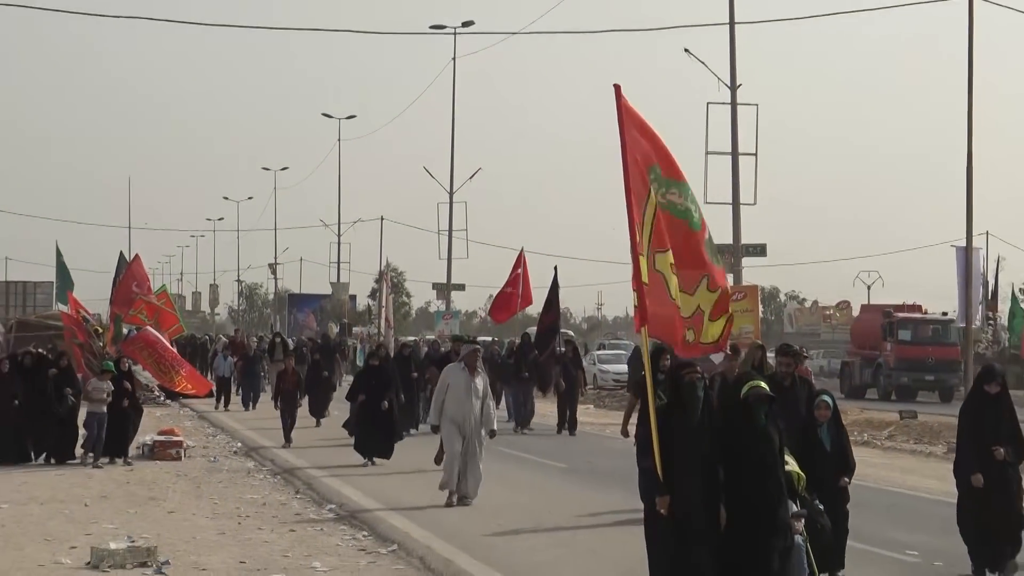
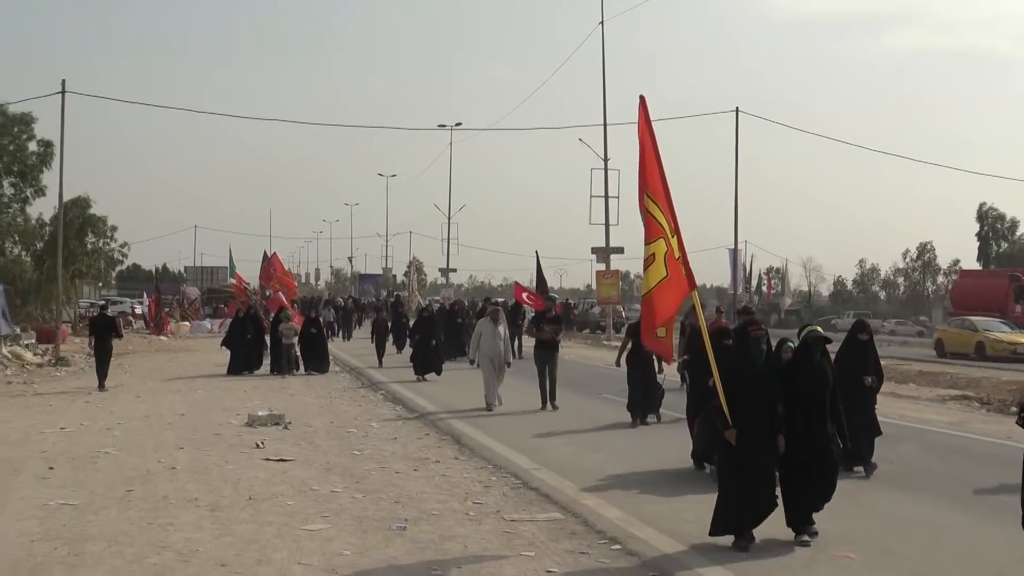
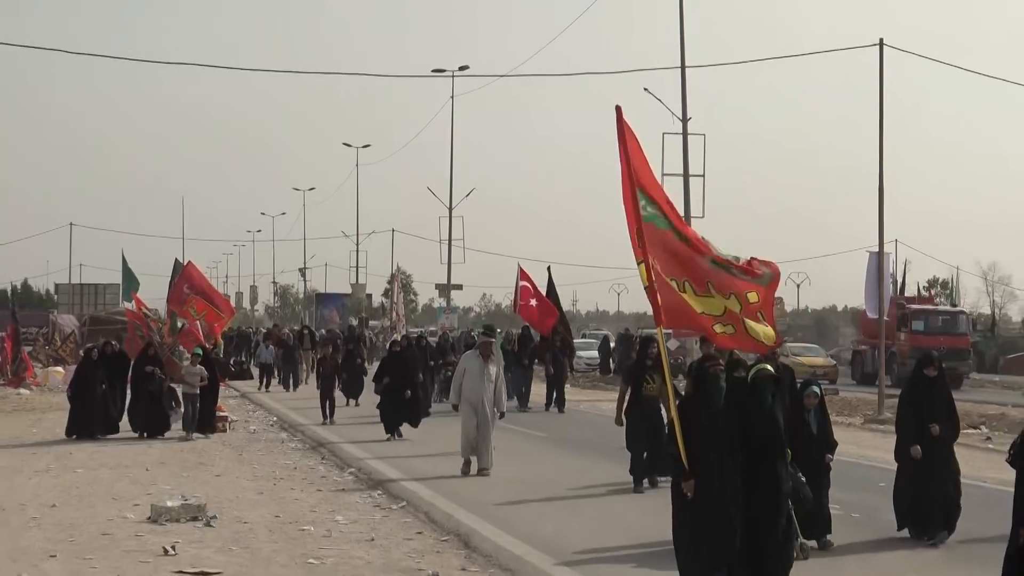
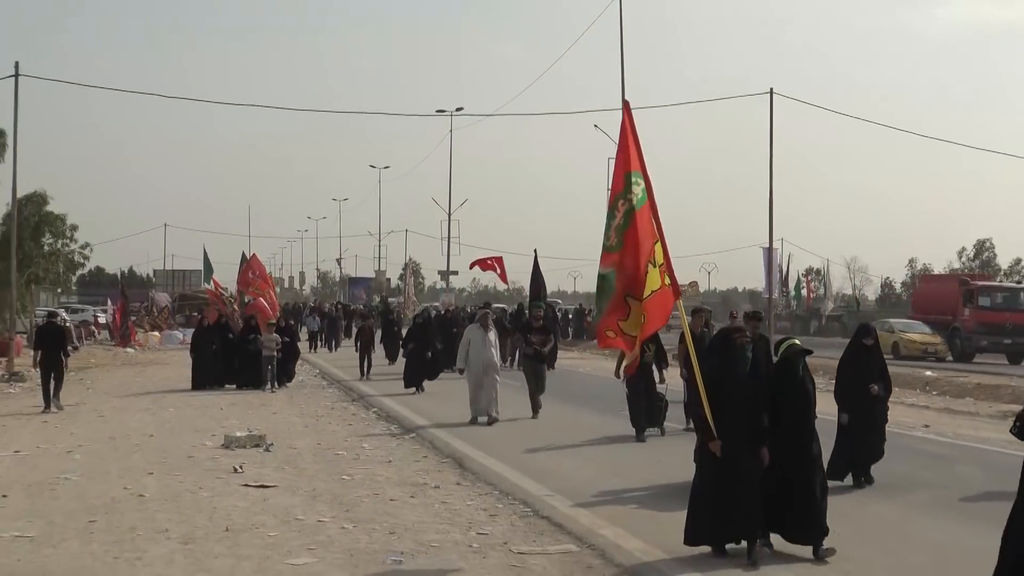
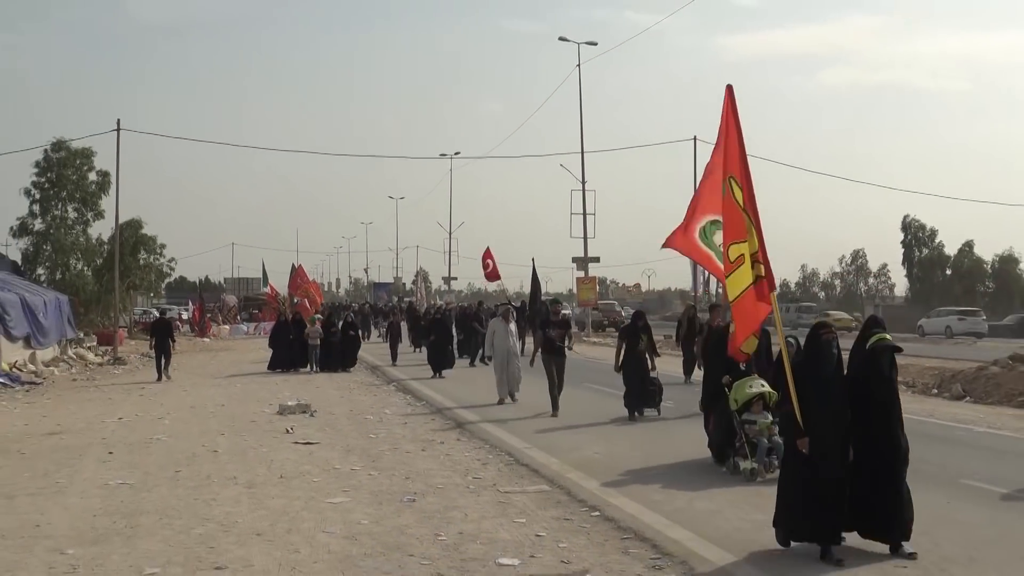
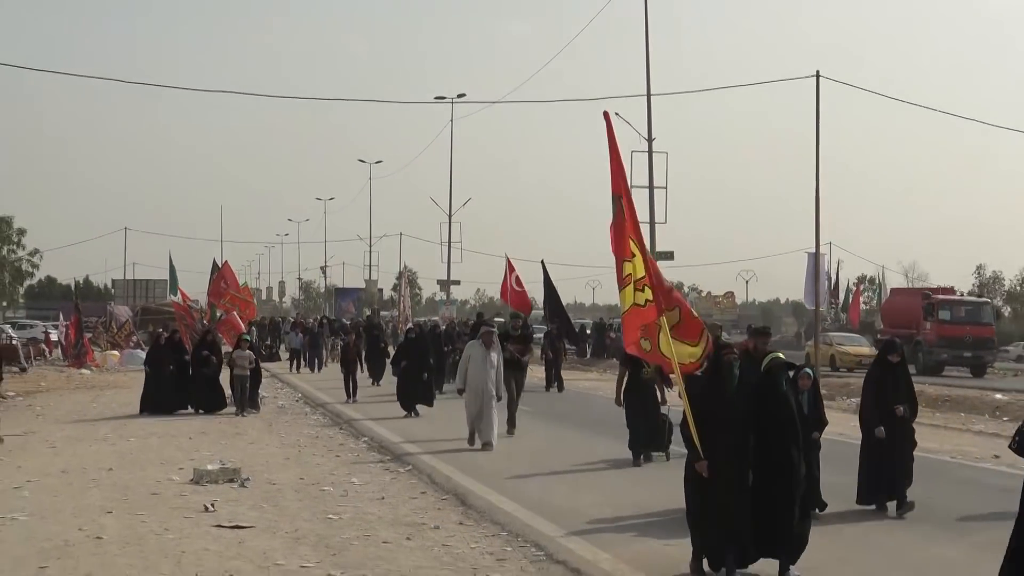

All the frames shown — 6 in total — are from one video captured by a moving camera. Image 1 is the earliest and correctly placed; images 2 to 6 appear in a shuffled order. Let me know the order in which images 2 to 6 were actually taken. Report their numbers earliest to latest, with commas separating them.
3, 6, 4, 2, 5
